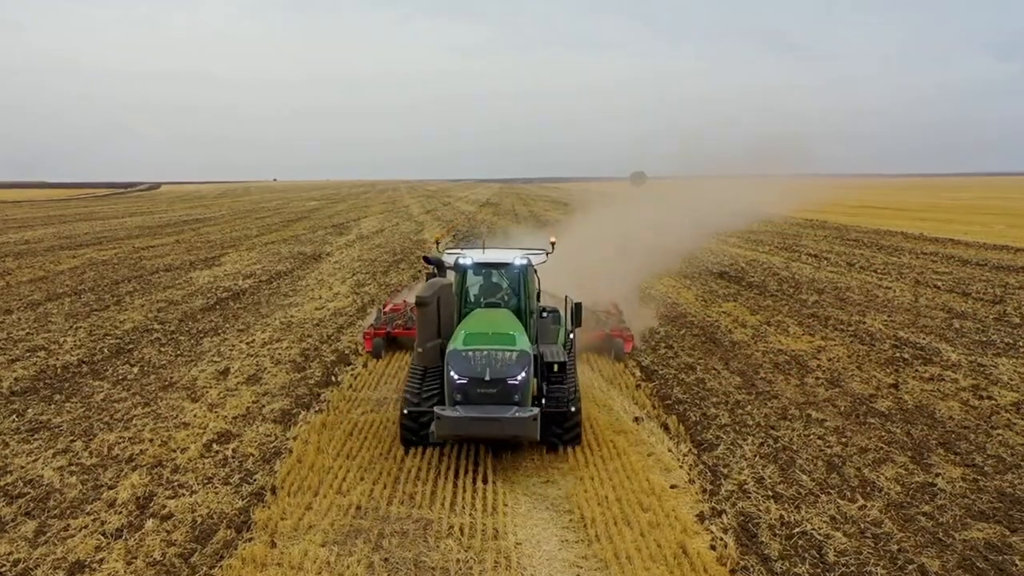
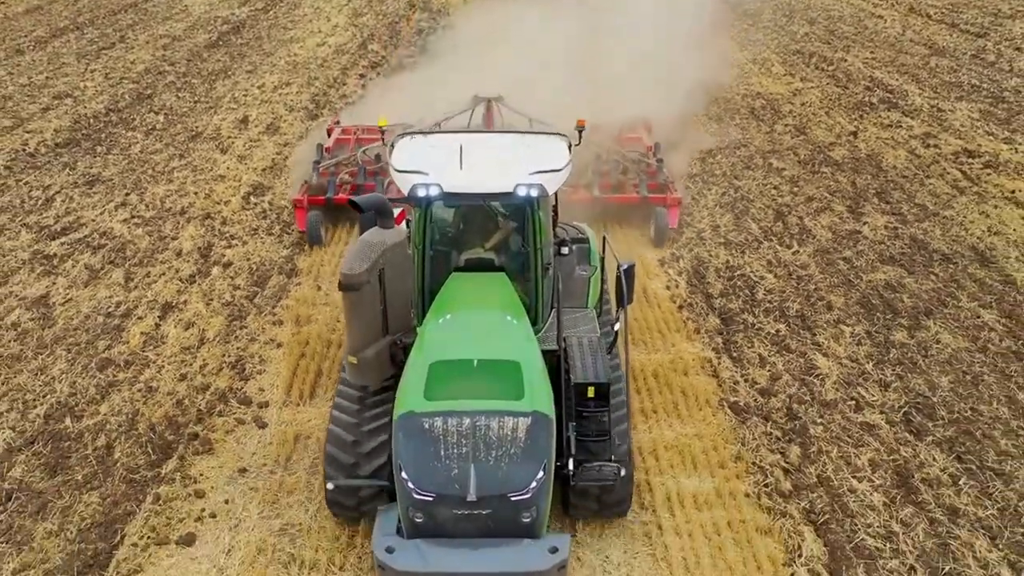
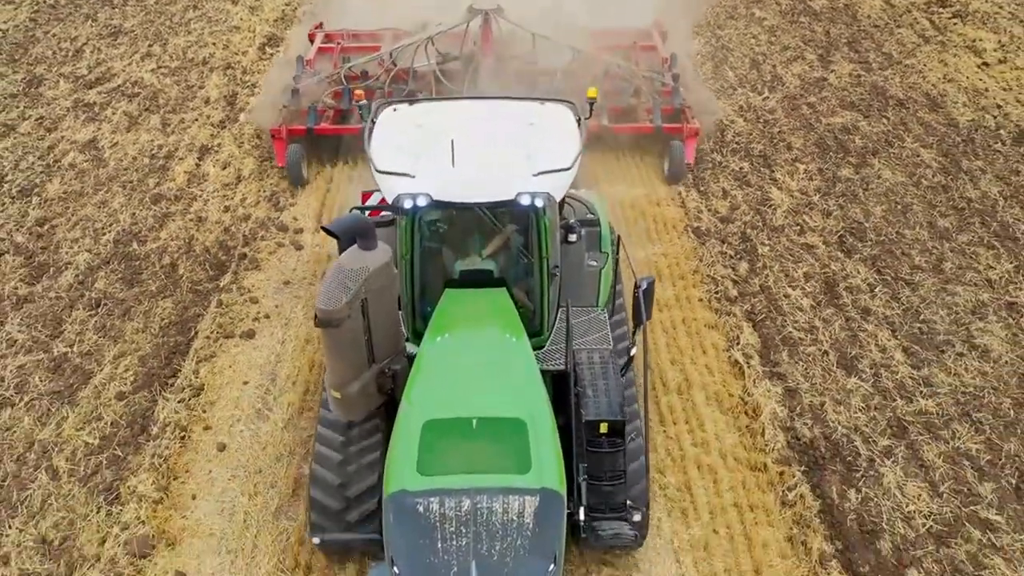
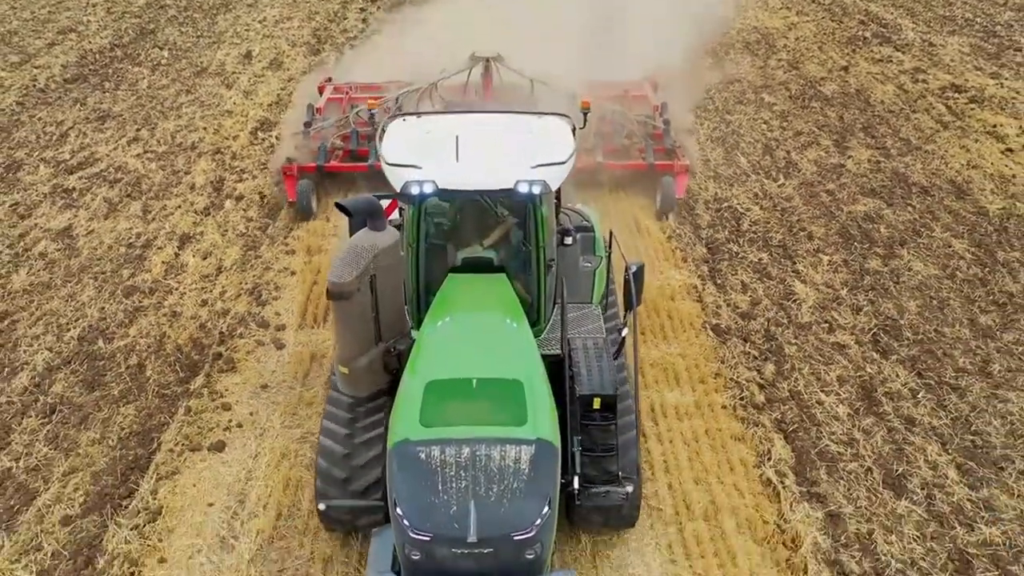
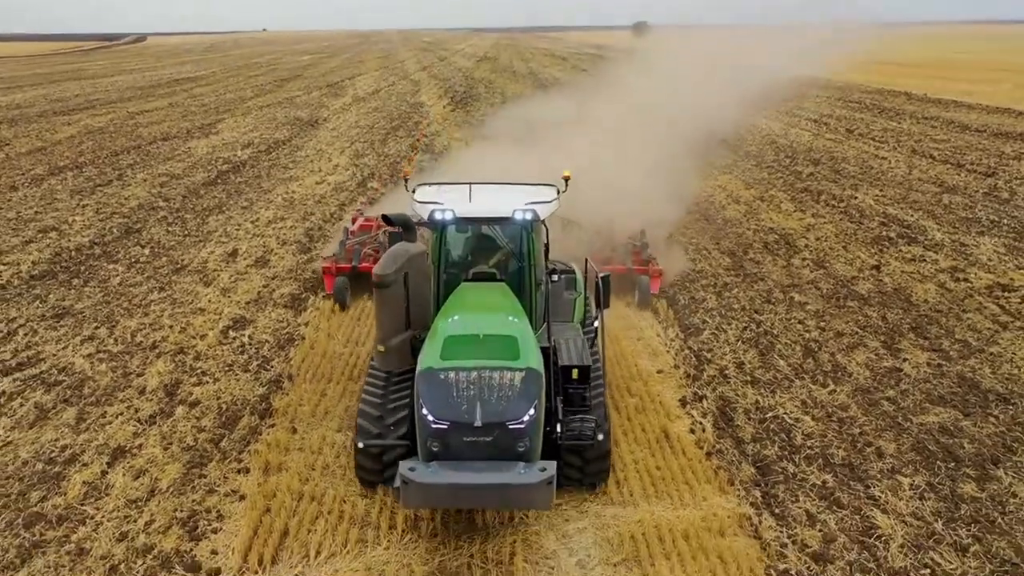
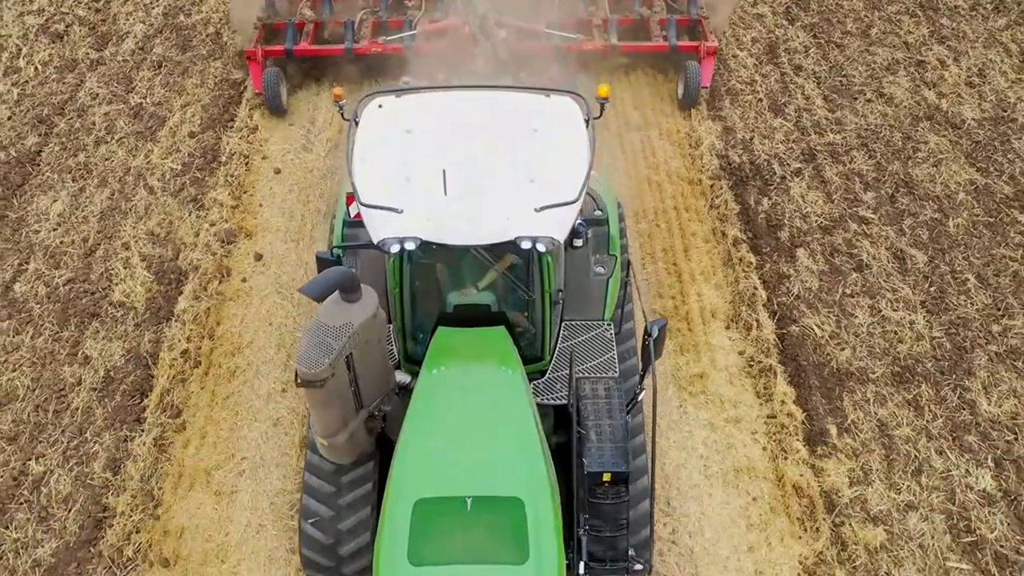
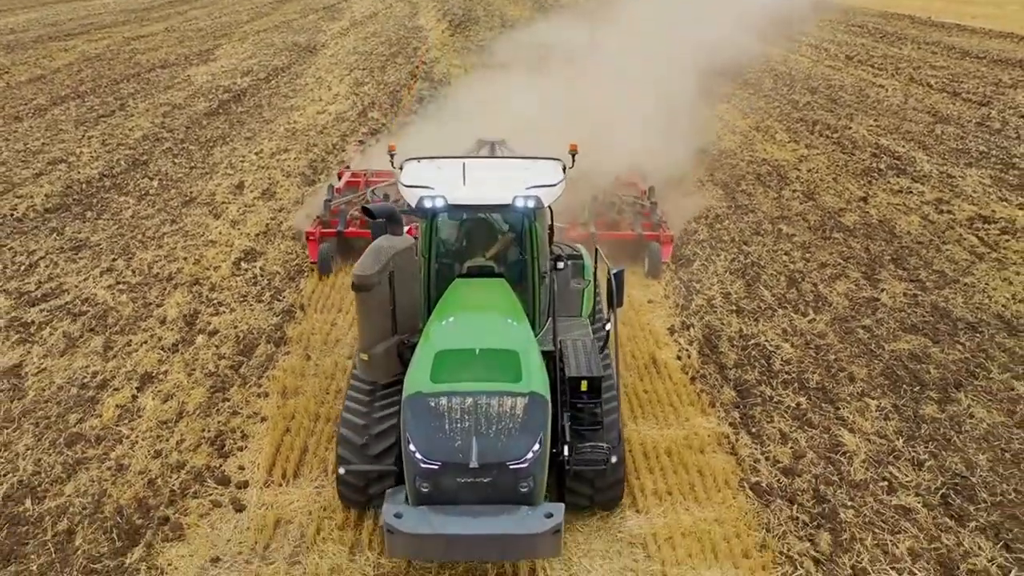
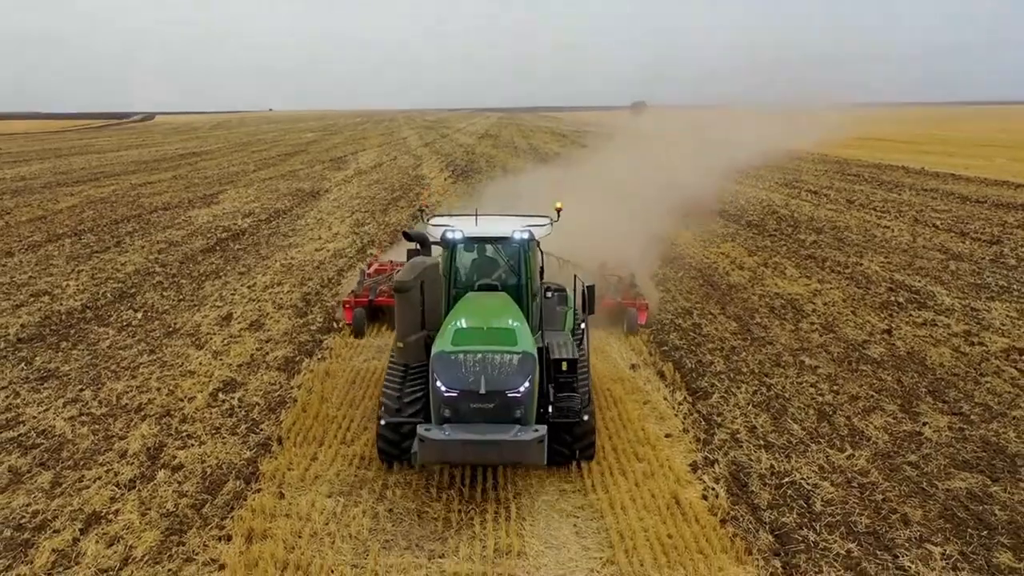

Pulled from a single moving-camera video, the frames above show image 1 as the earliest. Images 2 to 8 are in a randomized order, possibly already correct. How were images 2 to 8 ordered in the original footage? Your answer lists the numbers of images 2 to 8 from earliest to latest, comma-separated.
8, 5, 7, 2, 4, 3, 6
